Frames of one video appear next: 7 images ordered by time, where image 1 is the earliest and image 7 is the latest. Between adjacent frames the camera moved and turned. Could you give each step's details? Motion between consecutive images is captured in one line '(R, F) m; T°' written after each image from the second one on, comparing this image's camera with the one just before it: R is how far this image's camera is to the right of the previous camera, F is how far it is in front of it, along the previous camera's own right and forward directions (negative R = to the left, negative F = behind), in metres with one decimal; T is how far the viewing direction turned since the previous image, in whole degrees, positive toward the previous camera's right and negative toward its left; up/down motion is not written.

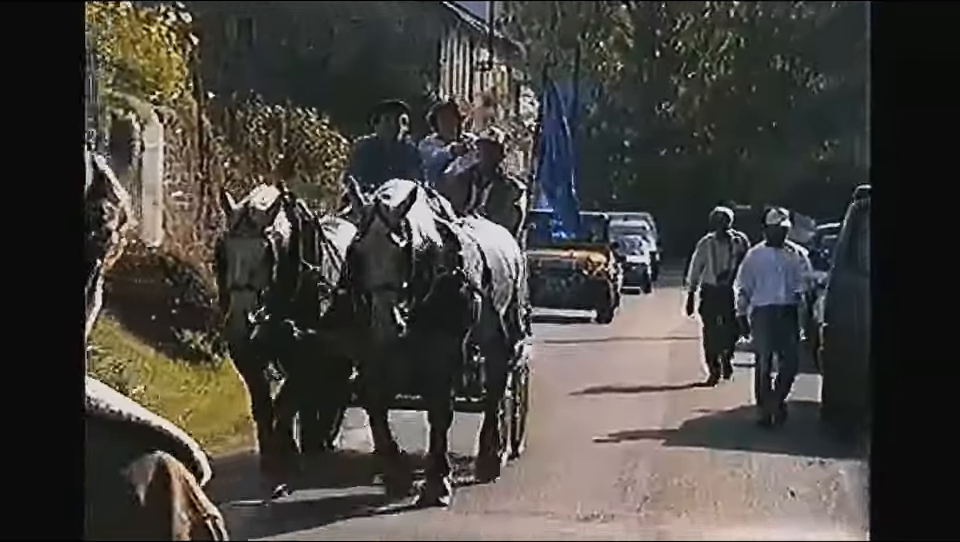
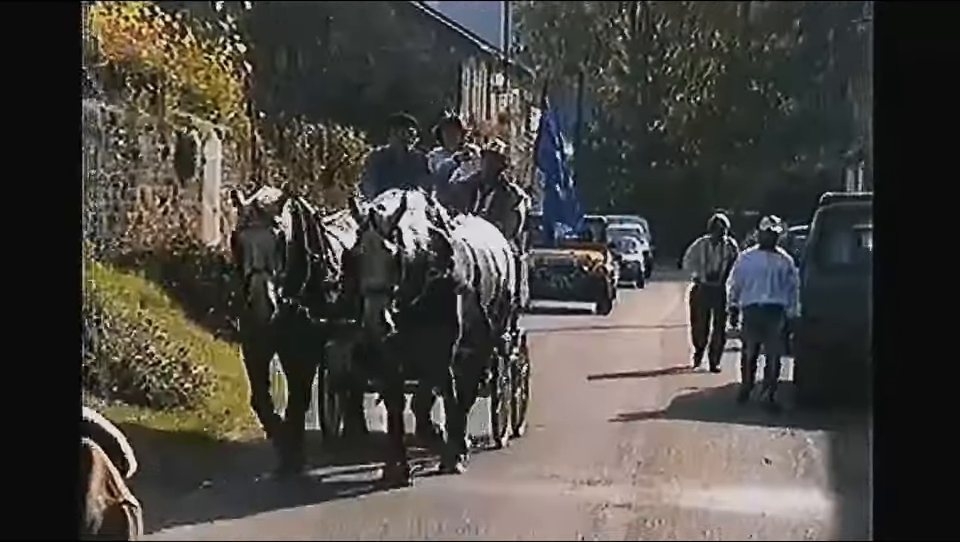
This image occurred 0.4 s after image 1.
(+0.1, -0.4) m; -1°
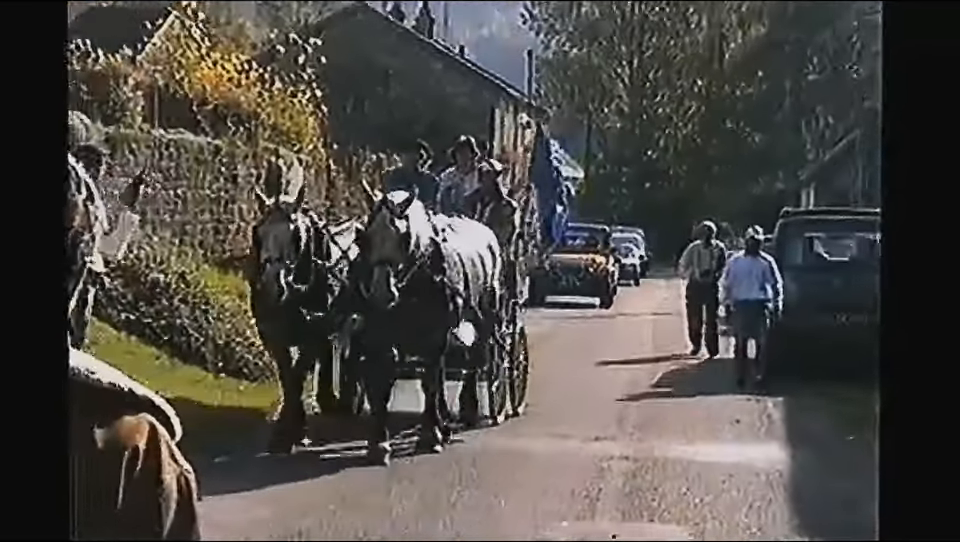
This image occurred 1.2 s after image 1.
(+0.1, -0.7) m; -2°
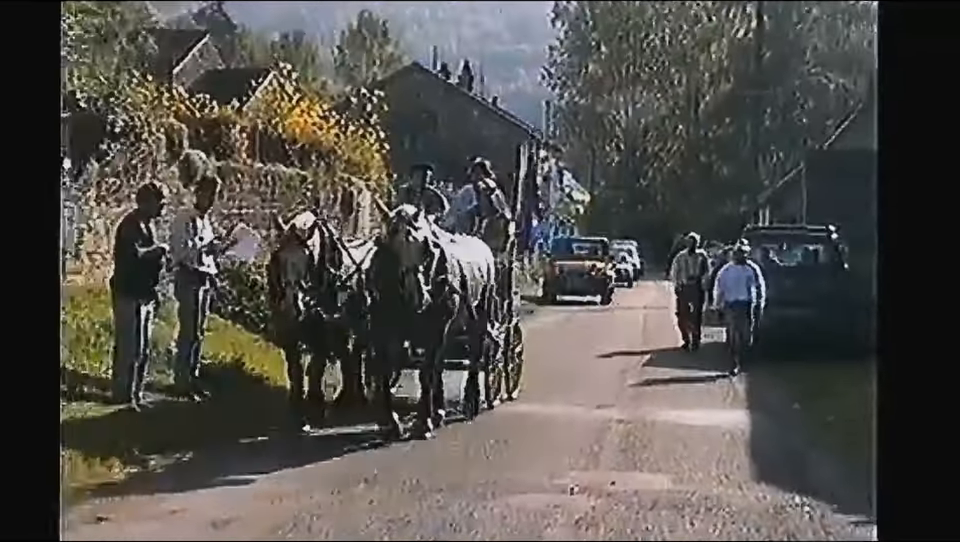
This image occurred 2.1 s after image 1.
(-0.1, -1.0) m; 0°
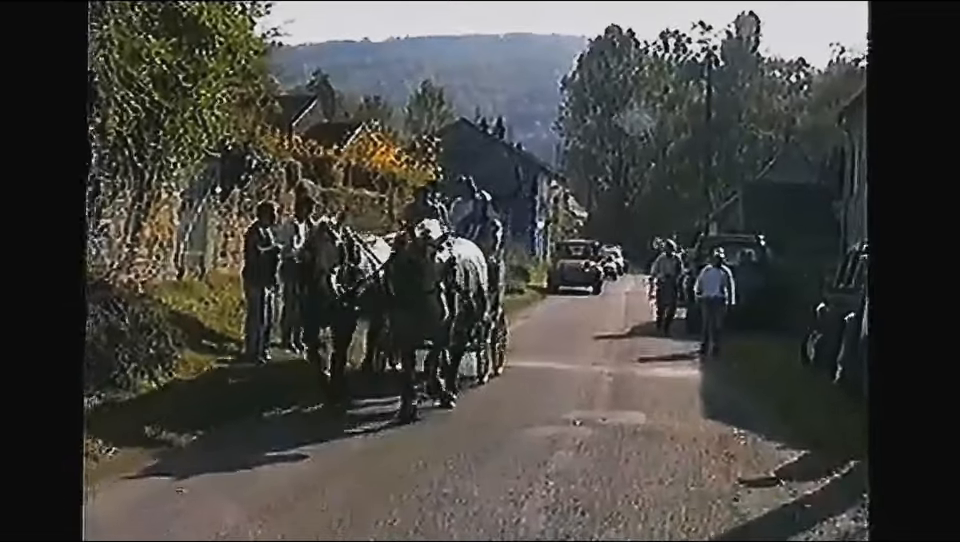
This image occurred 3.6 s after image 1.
(-0.1, -1.8) m; 0°
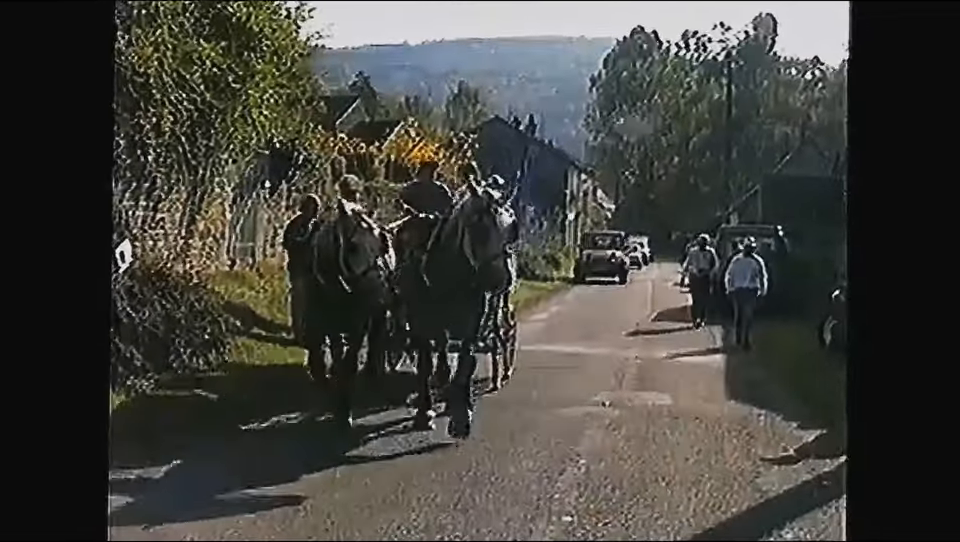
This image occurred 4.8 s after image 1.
(0.0, -0.4) m; -1°
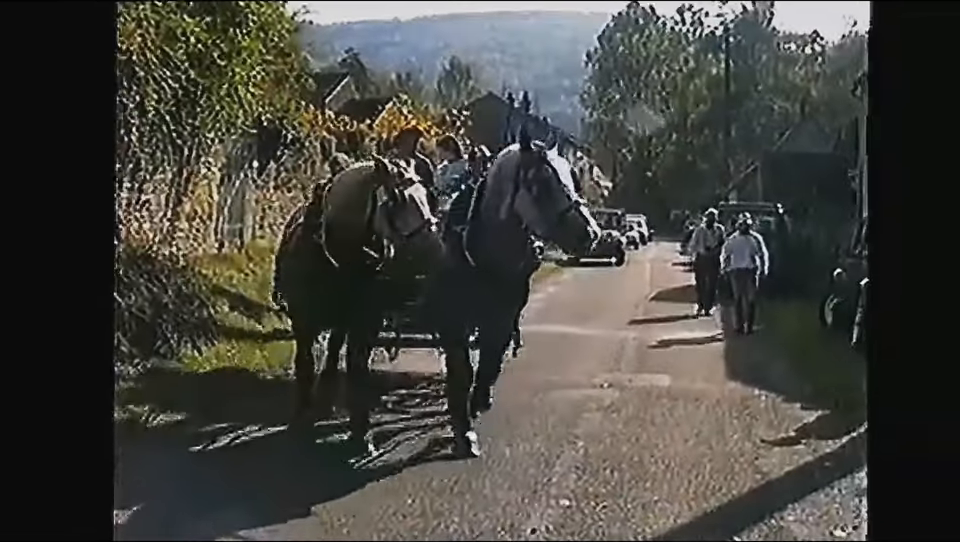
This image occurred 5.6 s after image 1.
(0.0, +0.1) m; 0°
